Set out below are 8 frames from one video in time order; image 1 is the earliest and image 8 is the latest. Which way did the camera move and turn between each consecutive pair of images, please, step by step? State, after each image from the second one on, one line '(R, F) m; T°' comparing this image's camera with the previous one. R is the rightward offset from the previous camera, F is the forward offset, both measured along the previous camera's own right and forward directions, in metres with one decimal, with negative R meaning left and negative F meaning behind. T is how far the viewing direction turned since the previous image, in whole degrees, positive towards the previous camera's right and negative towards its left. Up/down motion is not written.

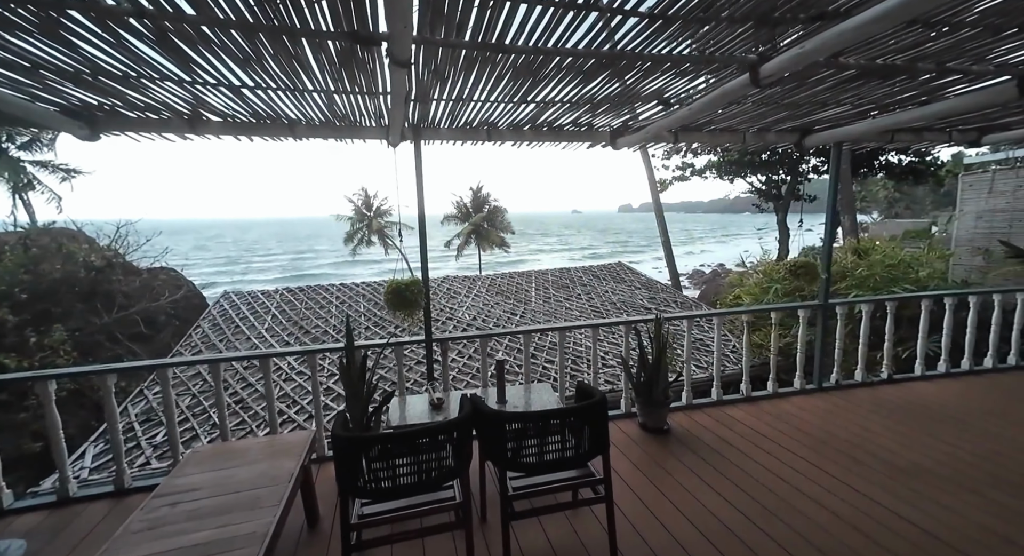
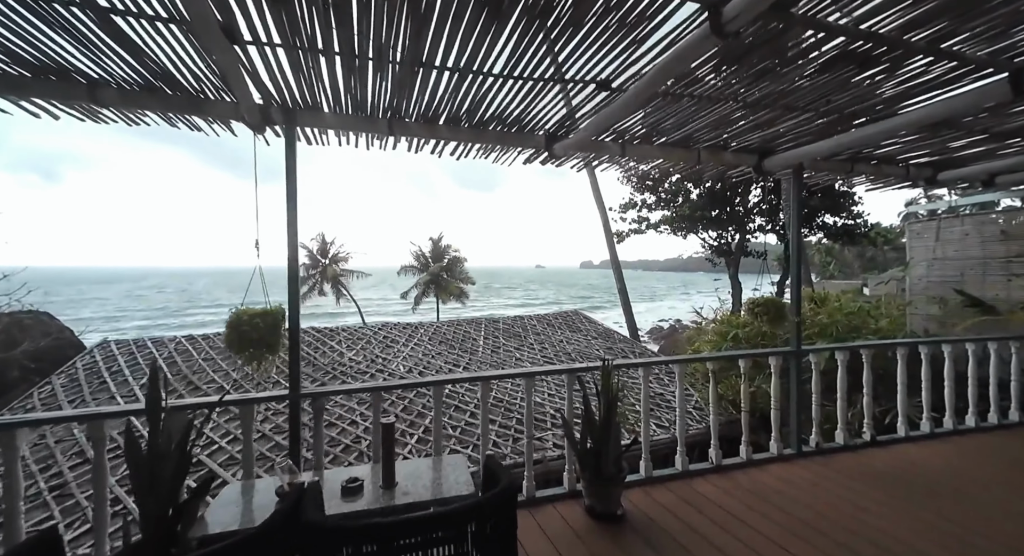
(+0.2, +0.6) m; +5°
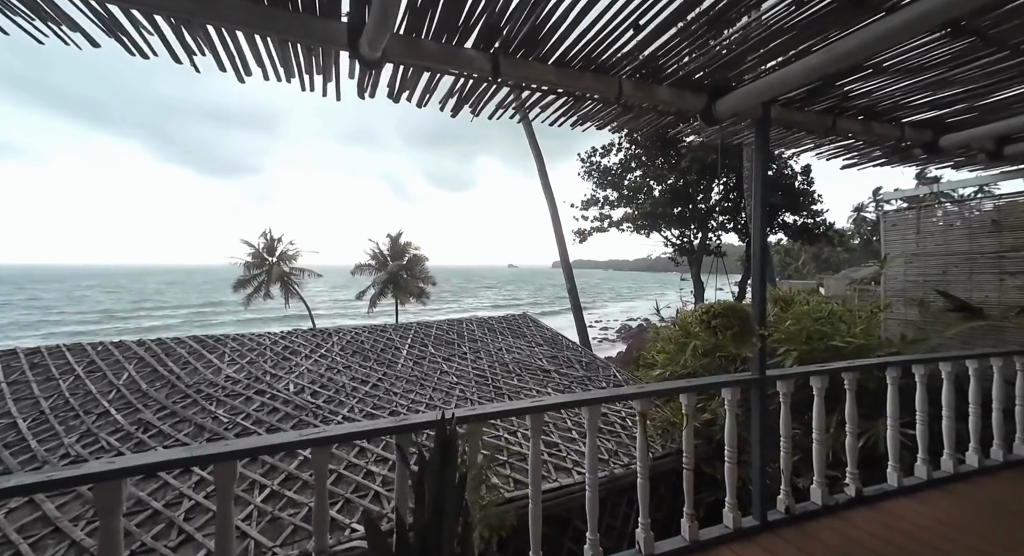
(+0.5, +0.9) m; +4°
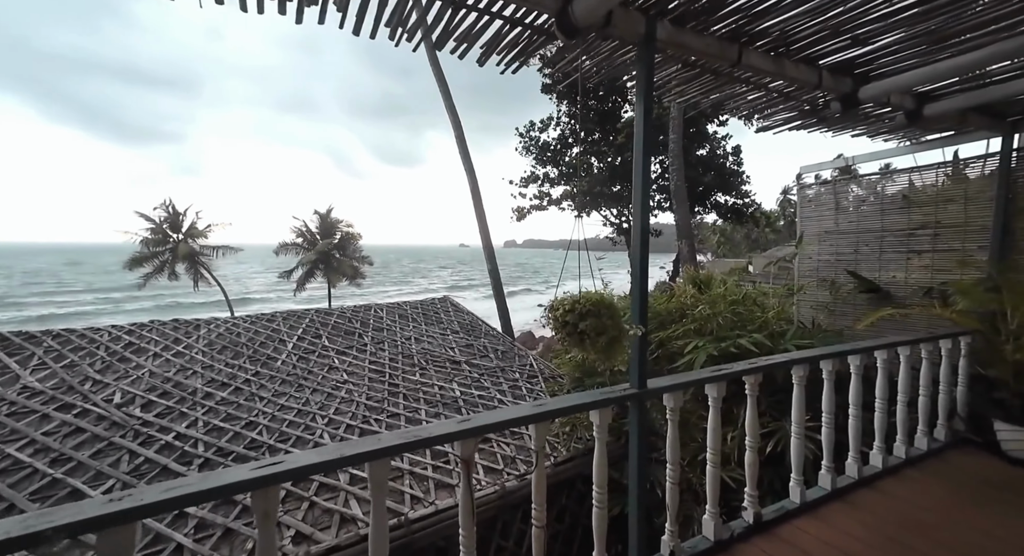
(+0.5, +0.6) m; +7°
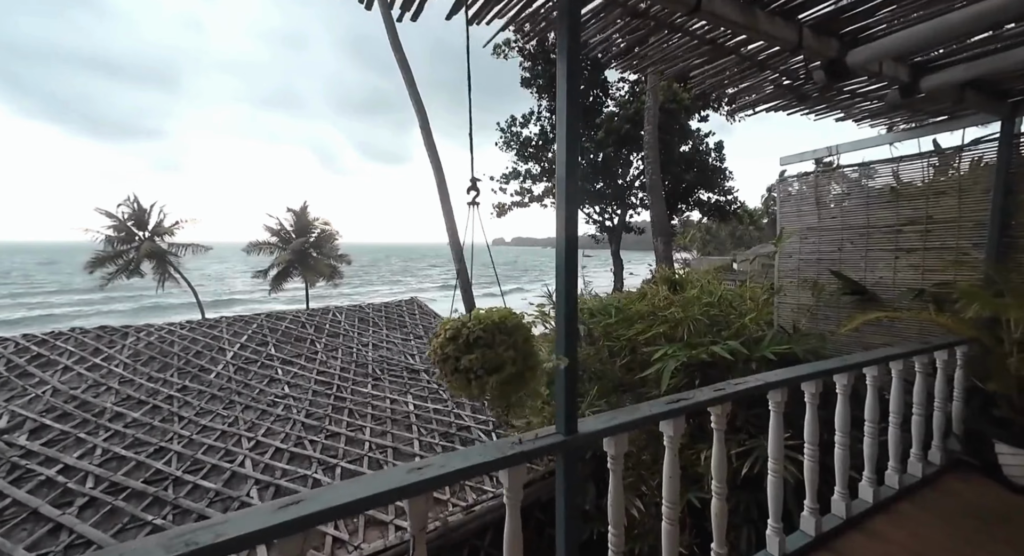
(+0.3, +0.4) m; +2°
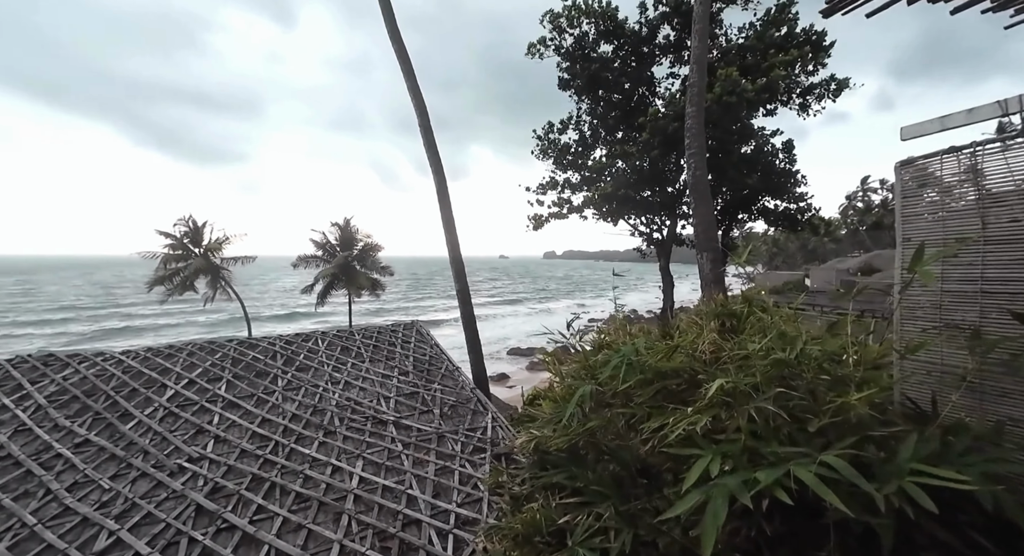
(+0.5, +1.2) m; -7°
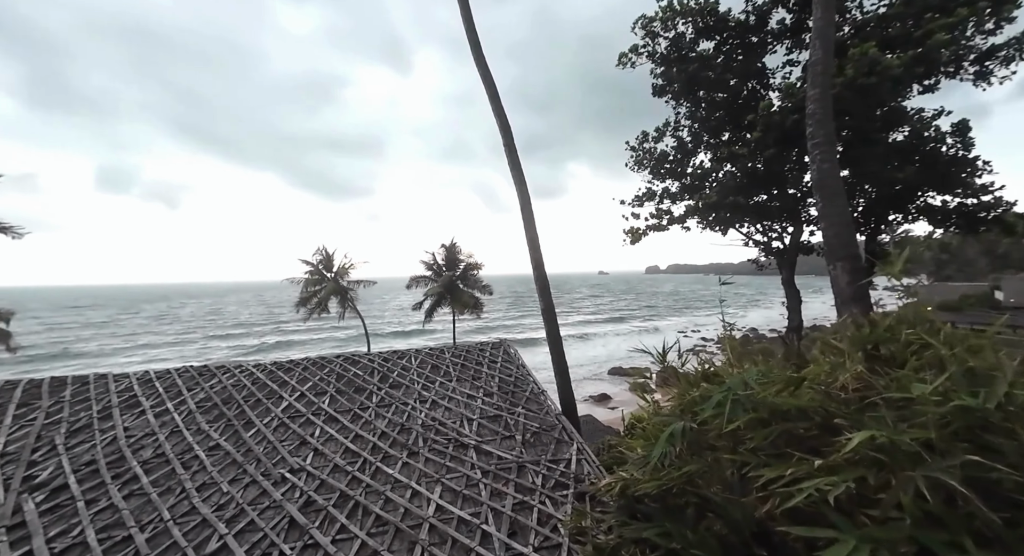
(+0.1, +0.3) m; -13°
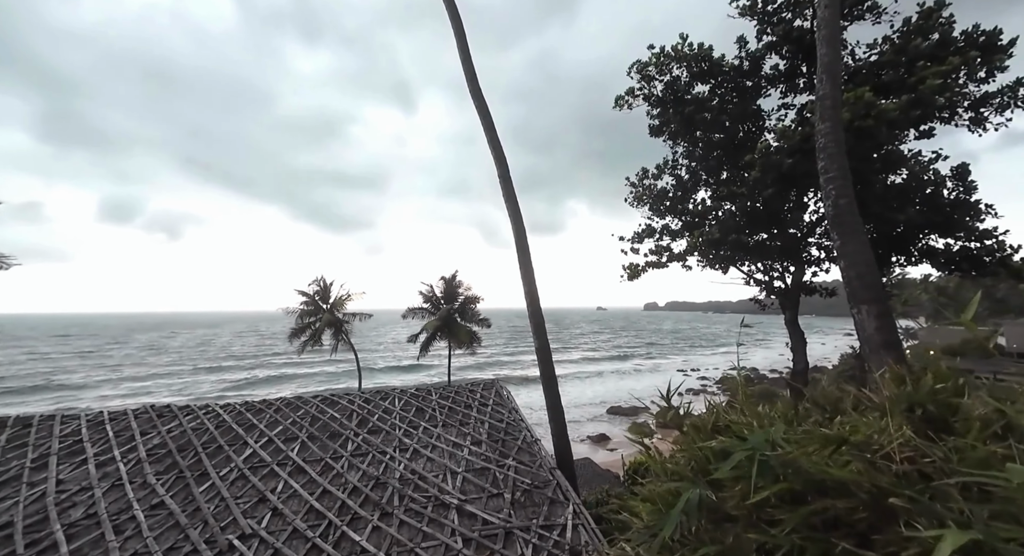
(+0.1, +0.3) m; 0°
